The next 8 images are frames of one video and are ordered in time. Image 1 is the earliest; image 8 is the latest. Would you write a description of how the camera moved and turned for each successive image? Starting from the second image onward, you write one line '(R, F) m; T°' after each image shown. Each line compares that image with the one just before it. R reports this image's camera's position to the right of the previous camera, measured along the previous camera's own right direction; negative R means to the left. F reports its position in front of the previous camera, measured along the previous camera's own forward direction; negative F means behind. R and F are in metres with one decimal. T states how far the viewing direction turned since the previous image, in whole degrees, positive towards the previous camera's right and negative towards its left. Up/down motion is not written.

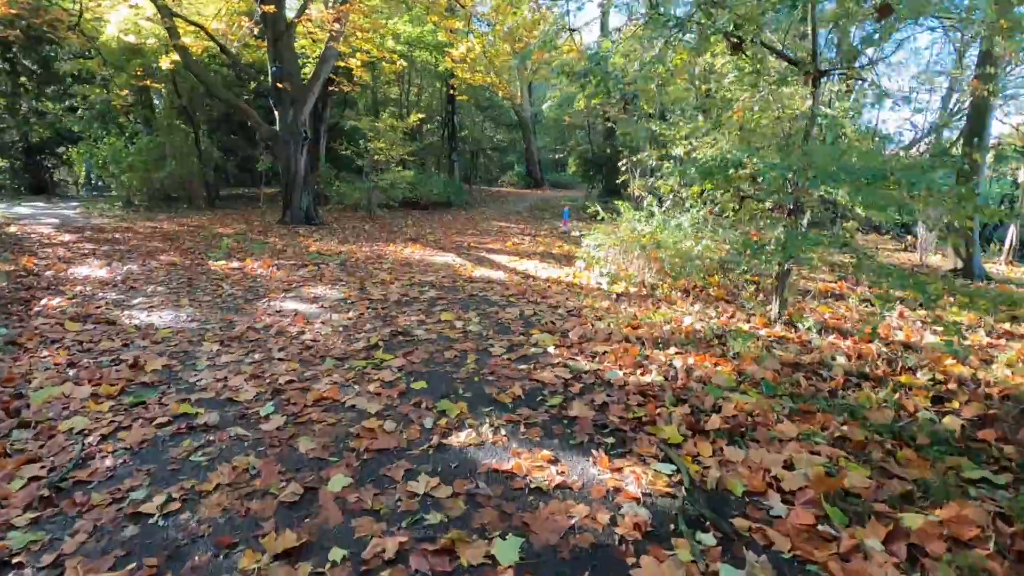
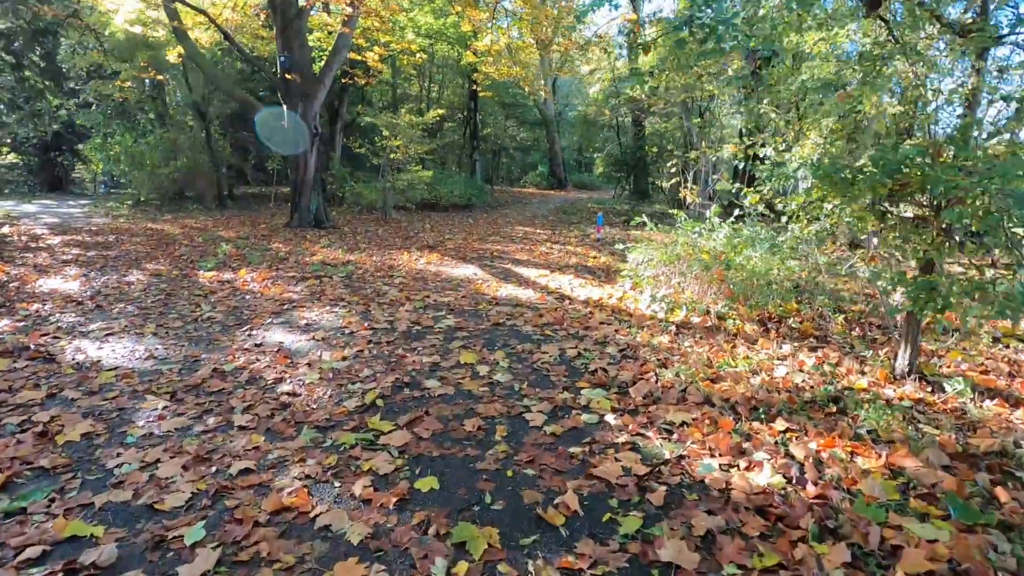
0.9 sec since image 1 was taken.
(-0.2, +1.2) m; -2°
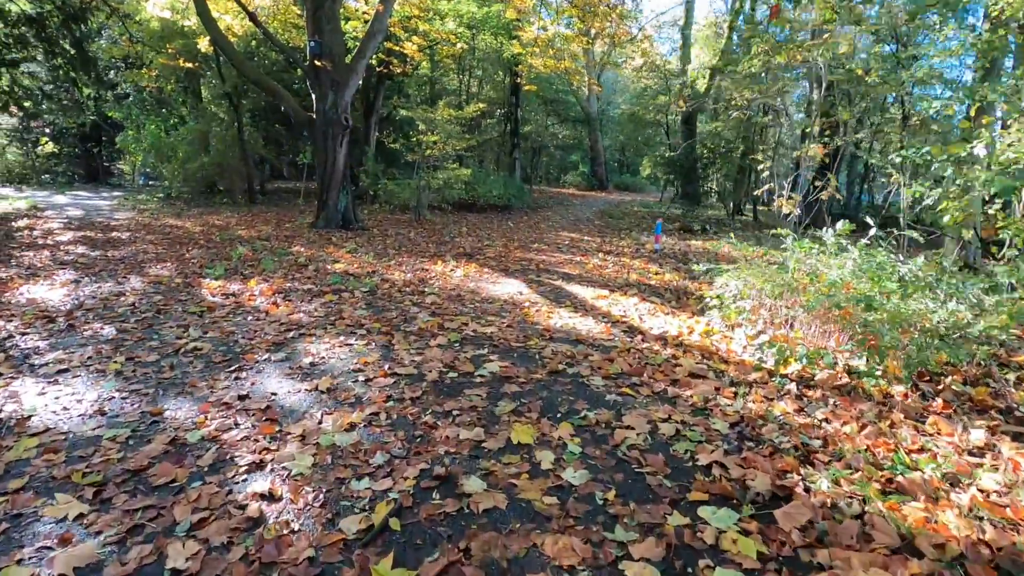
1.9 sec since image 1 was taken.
(-0.2, +1.3) m; -3°
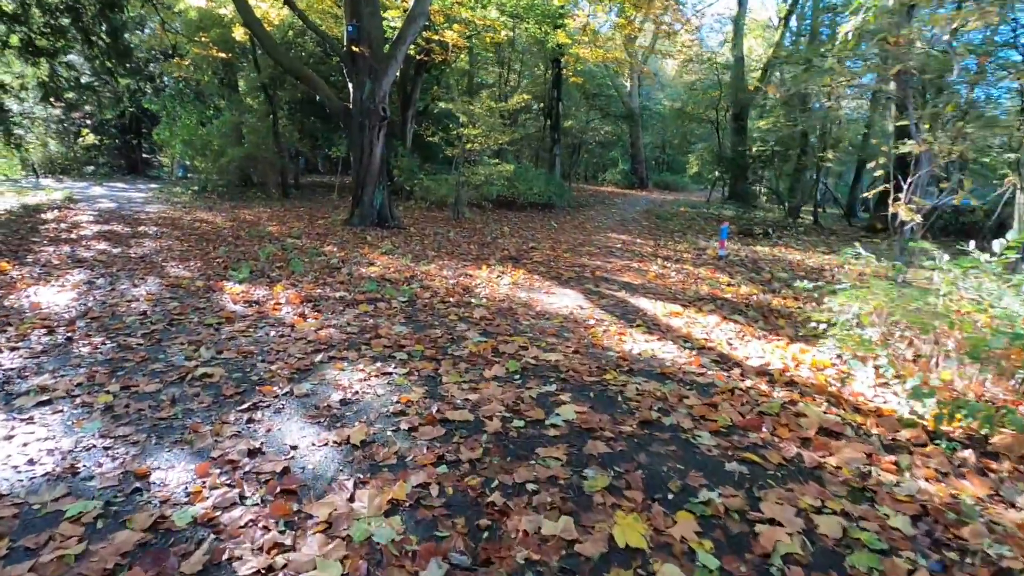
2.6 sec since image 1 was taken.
(-0.3, +0.9) m; -3°
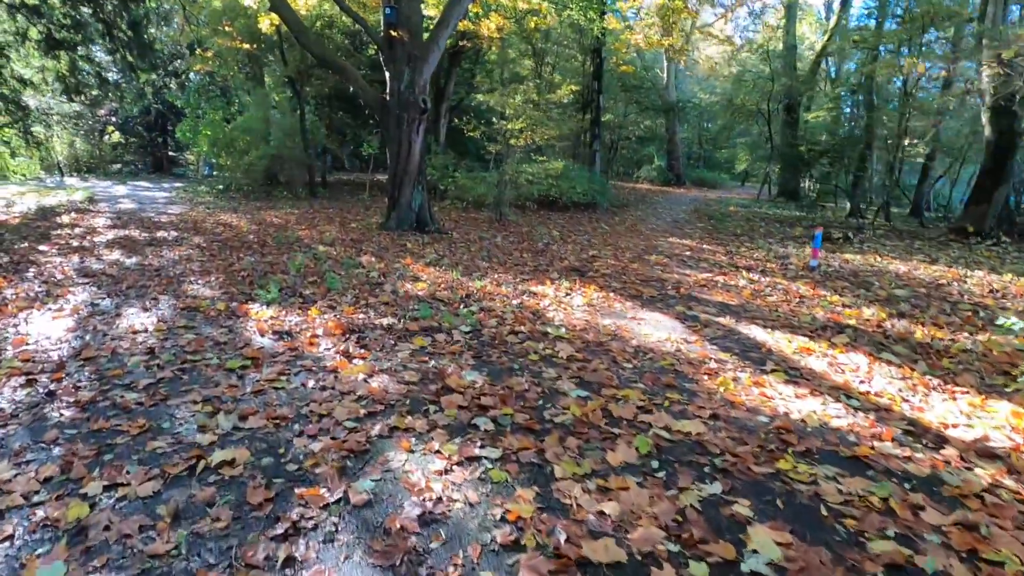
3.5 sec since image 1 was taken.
(-0.6, +1.1) m; -2°
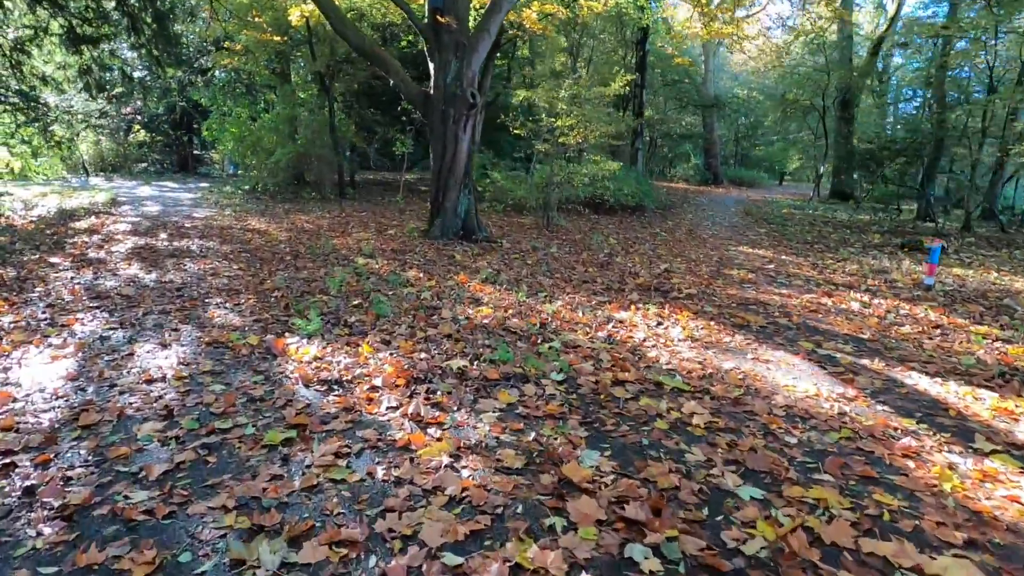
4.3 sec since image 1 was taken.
(-0.6, +1.0) m; -2°
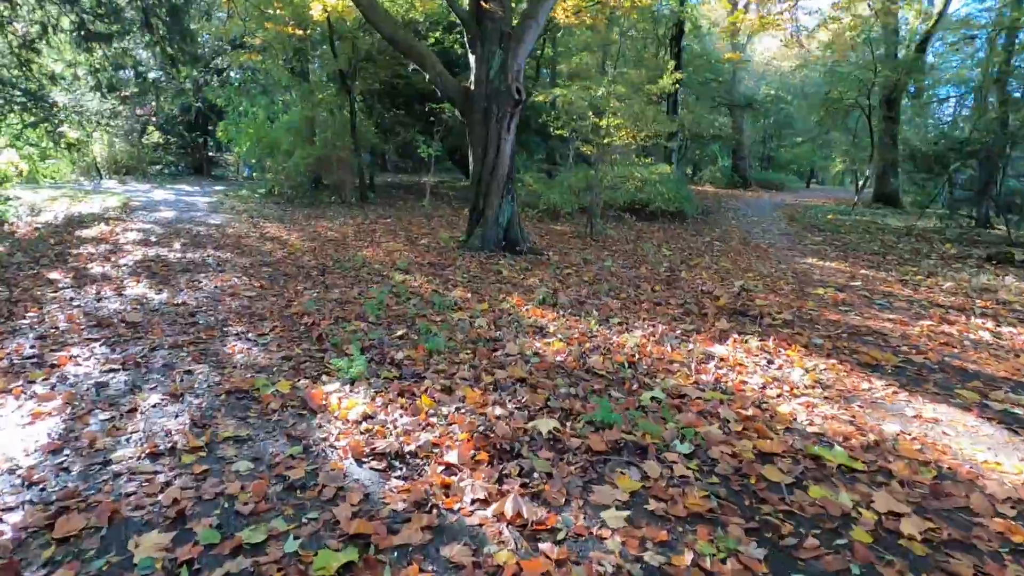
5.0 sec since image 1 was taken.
(-0.5, +0.9) m; -1°
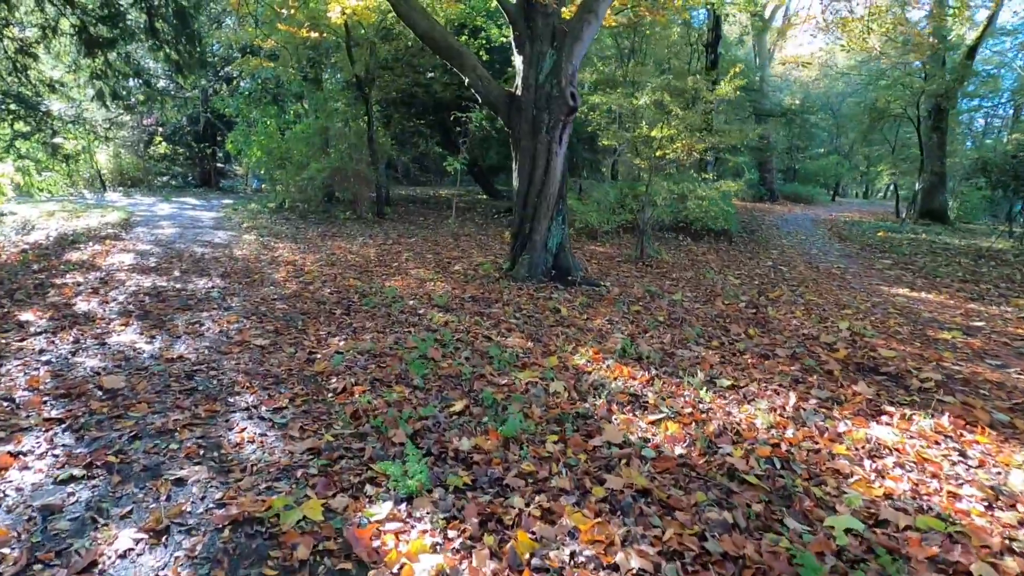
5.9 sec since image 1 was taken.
(-0.6, +1.1) m; -1°
